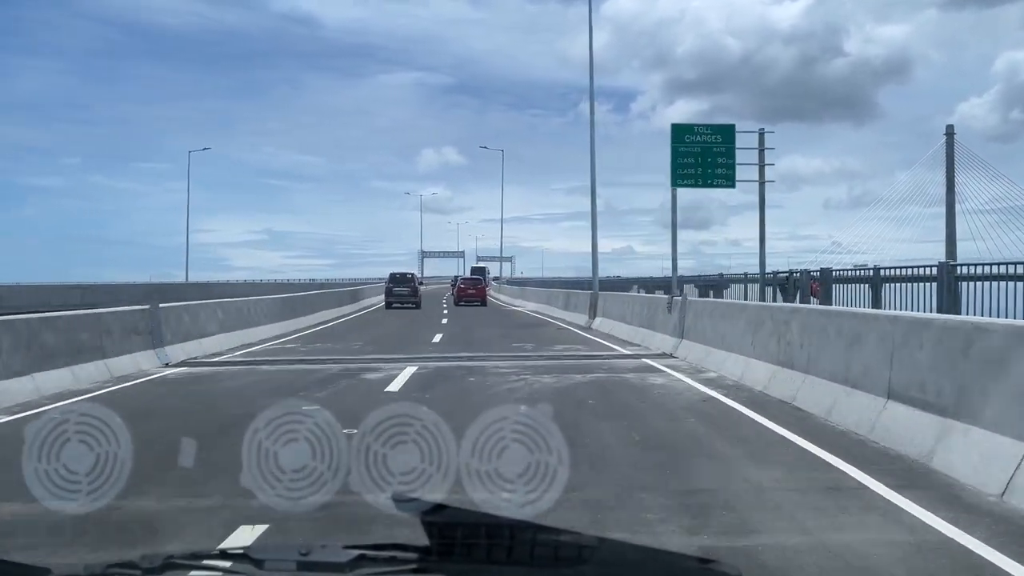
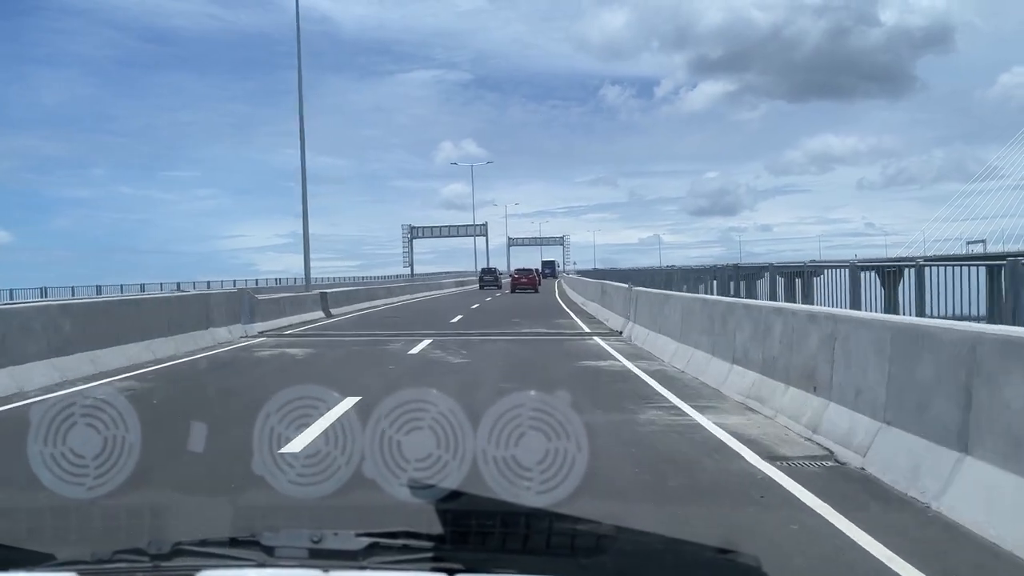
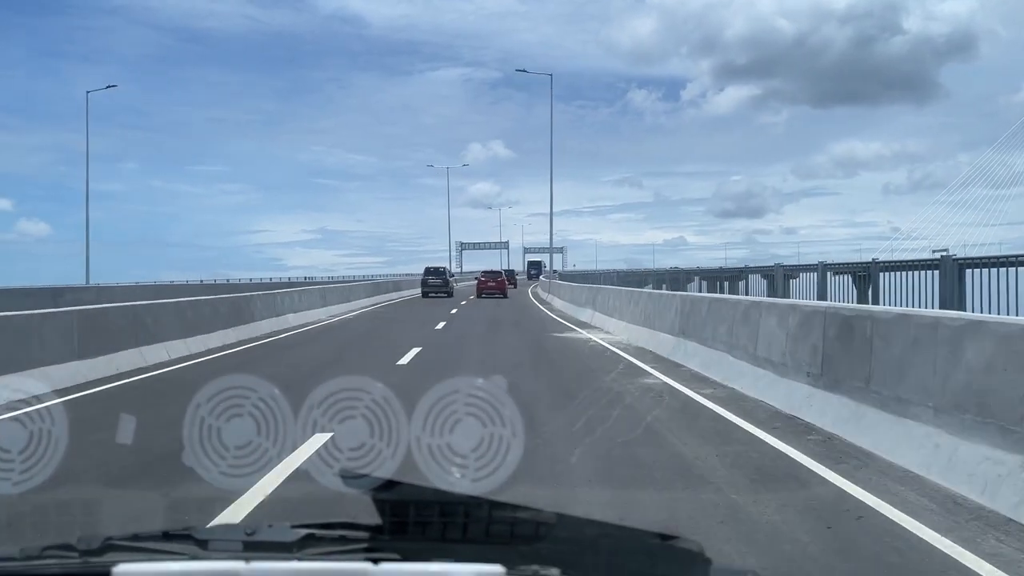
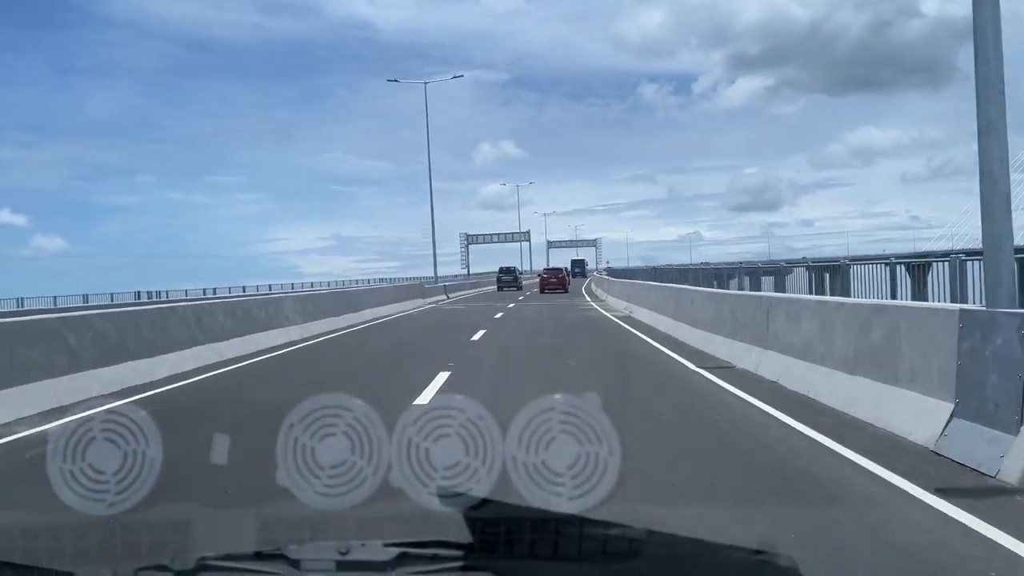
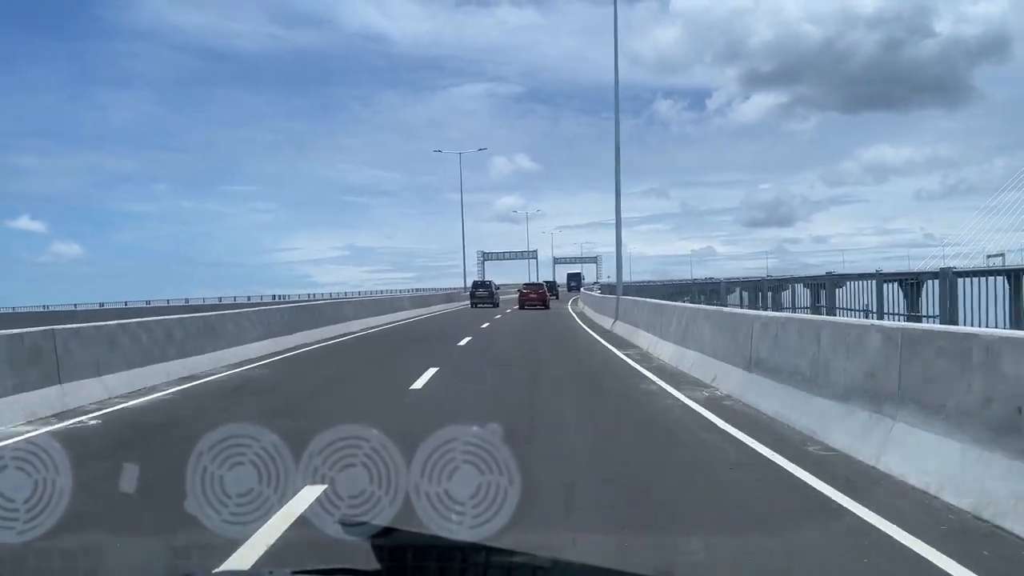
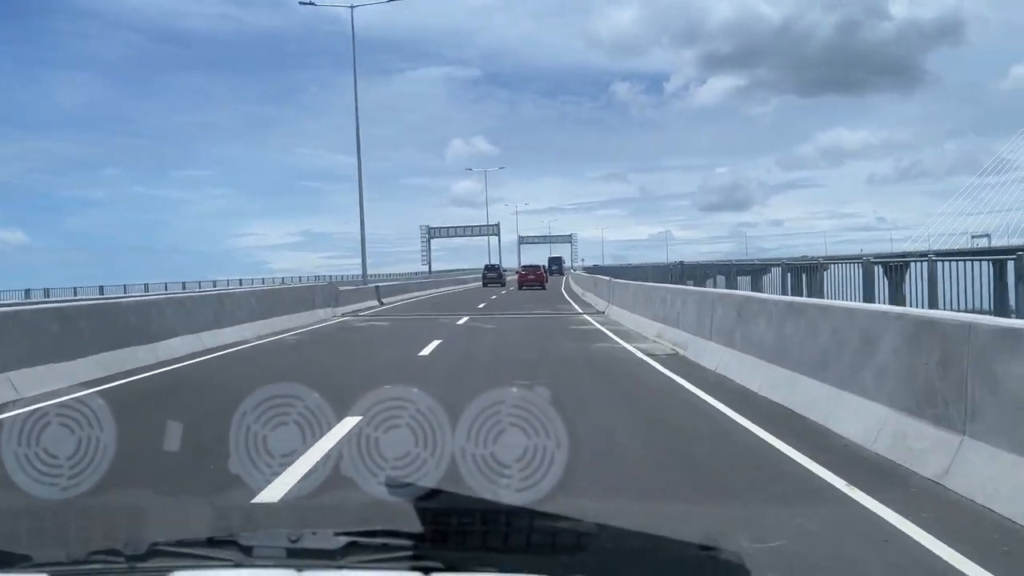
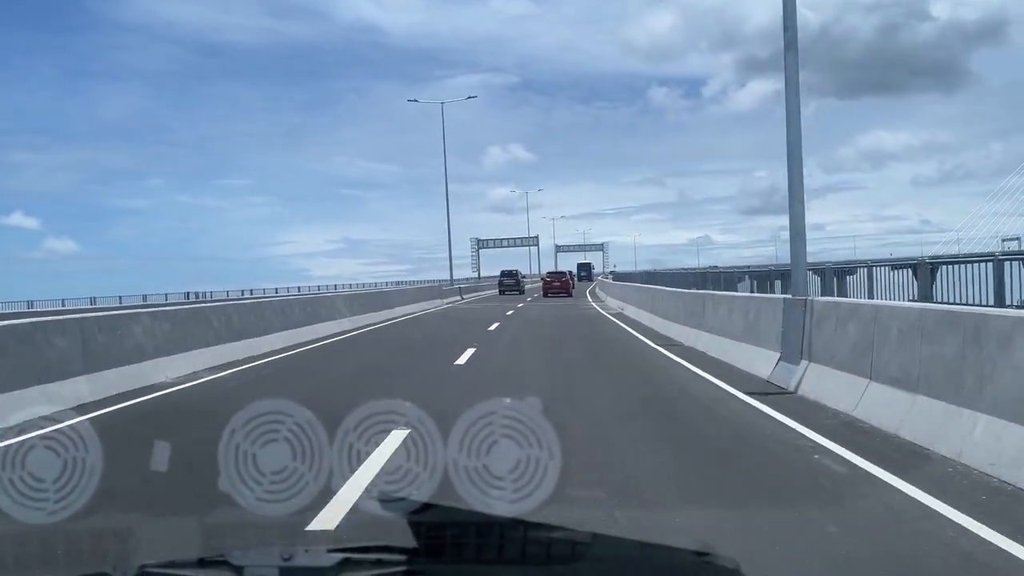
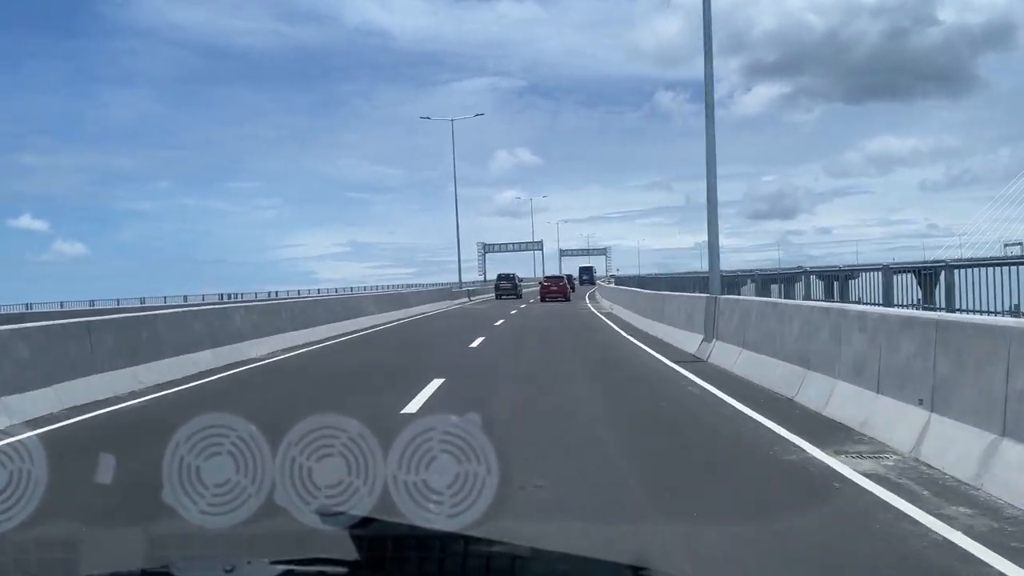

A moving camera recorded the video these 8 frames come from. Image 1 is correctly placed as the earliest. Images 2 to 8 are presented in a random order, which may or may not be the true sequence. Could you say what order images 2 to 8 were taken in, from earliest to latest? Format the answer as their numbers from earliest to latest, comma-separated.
3, 5, 8, 7, 4, 6, 2
